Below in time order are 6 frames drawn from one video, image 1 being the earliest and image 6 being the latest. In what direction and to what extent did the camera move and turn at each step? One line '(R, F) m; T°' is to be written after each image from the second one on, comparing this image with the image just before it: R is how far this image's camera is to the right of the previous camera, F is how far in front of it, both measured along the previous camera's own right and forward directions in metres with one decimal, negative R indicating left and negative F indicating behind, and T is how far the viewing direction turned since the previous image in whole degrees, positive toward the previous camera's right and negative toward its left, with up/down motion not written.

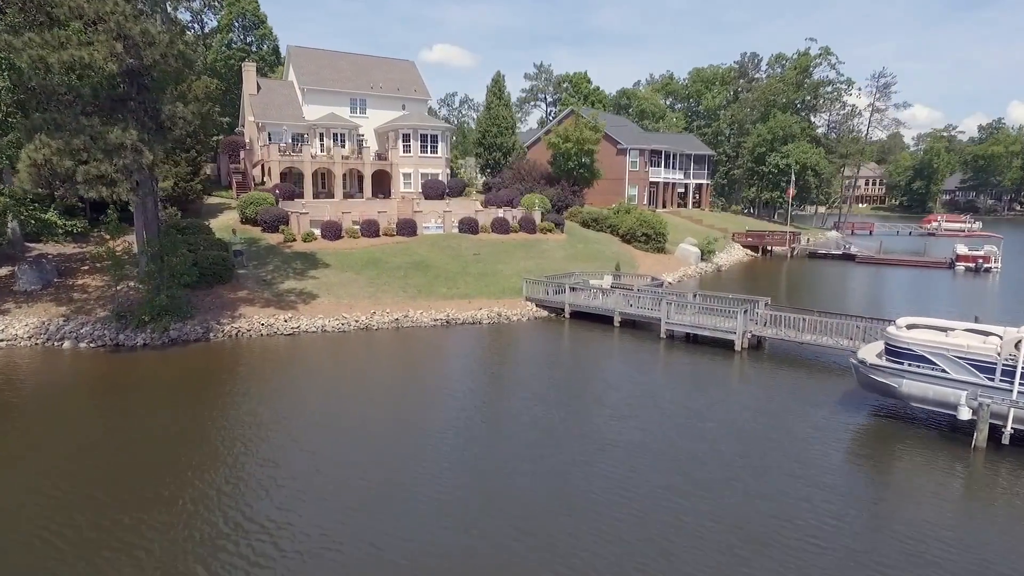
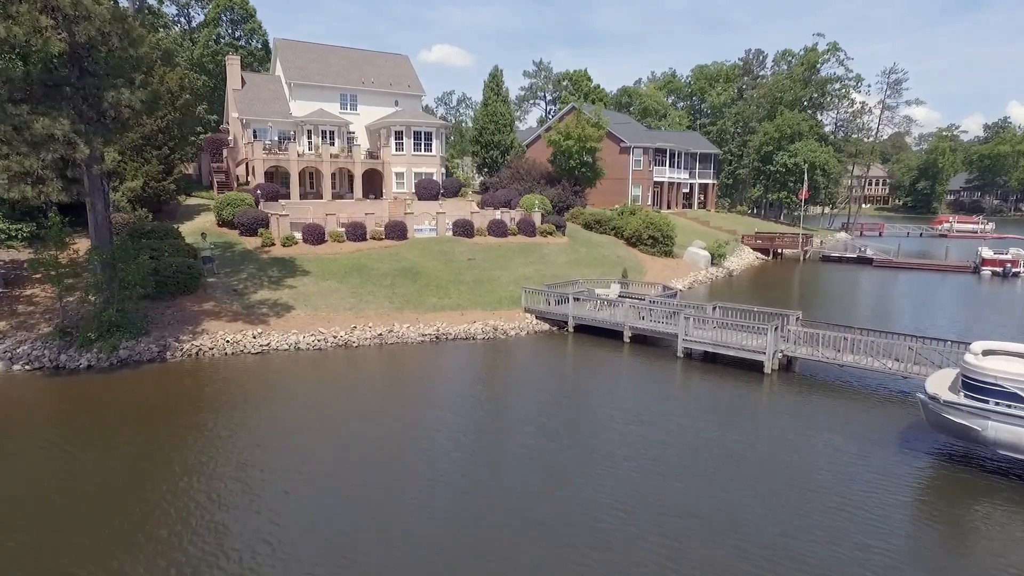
(0.0, +3.1) m; 0°
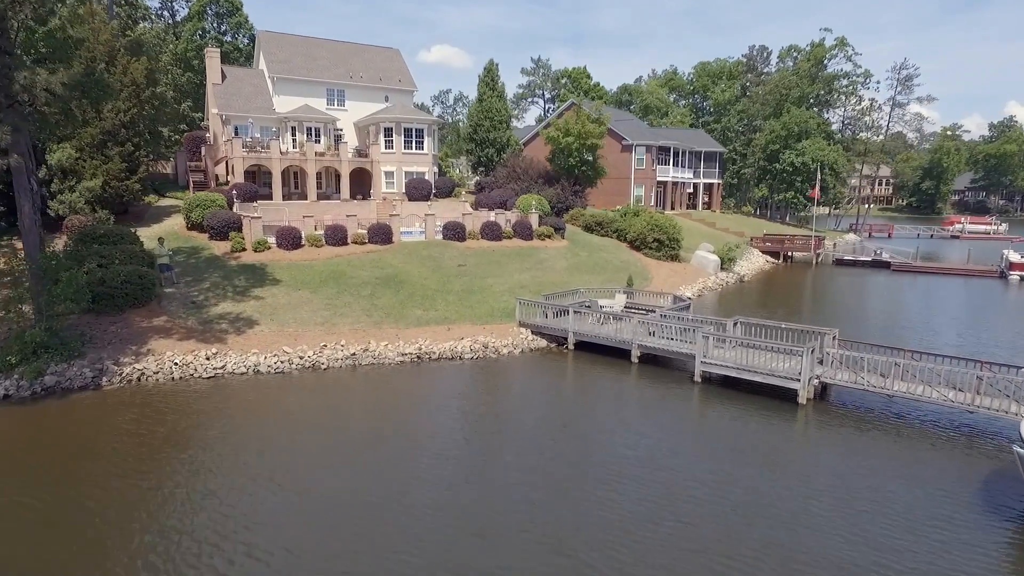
(+0.2, +3.2) m; 0°
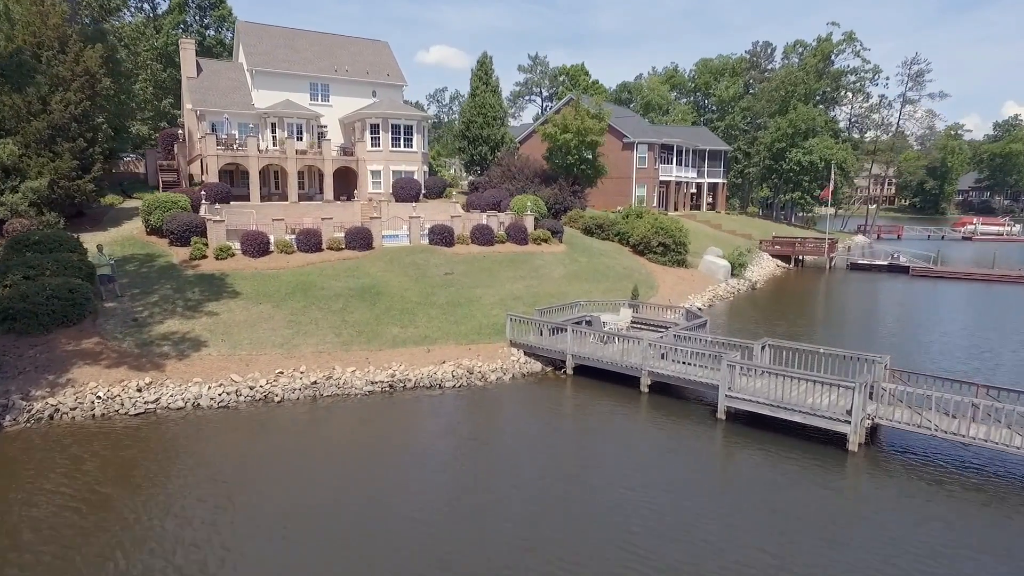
(+0.2, +3.4) m; 0°
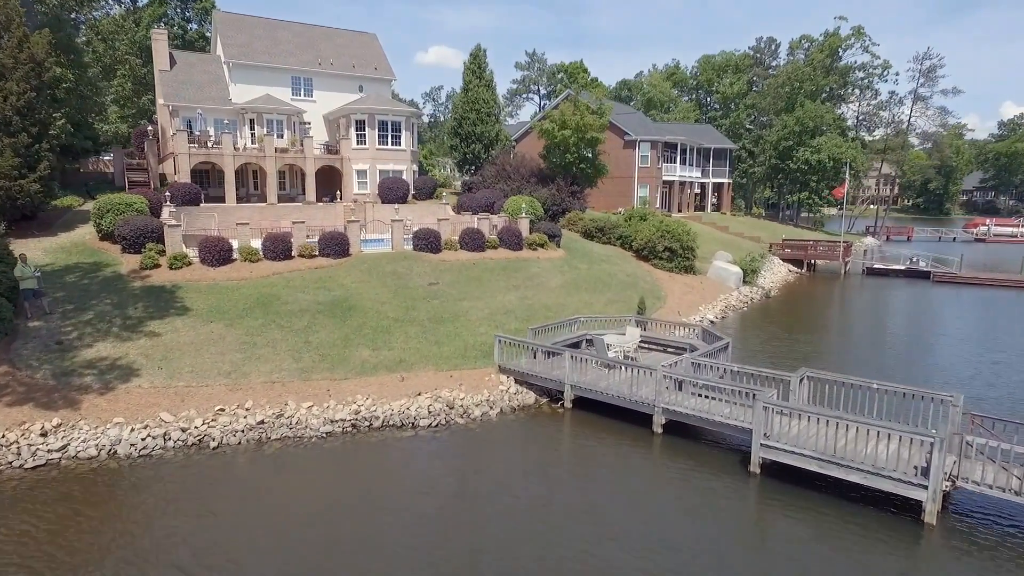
(+0.2, +3.2) m; 0°
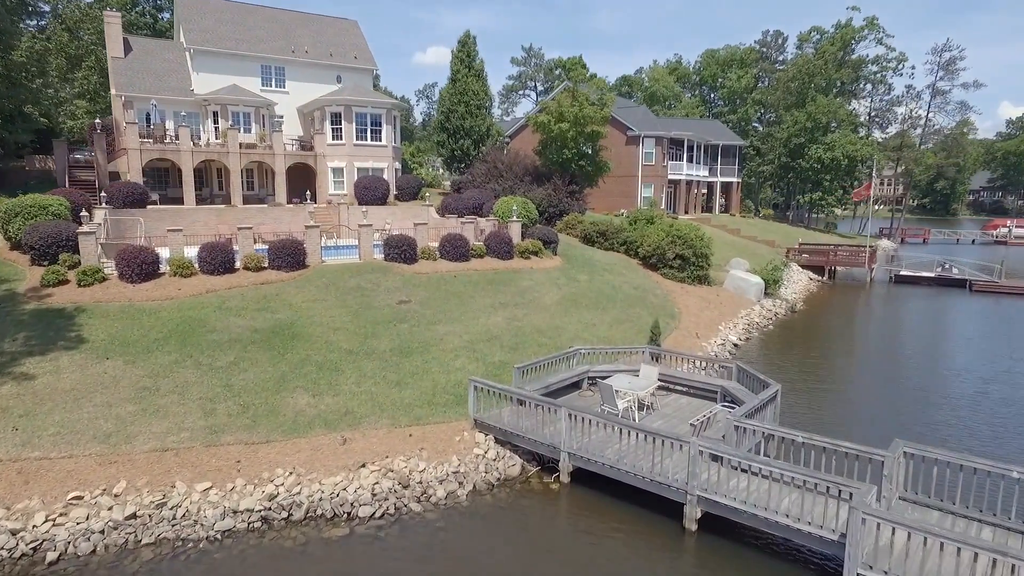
(+0.4, +4.7) m; 0°
